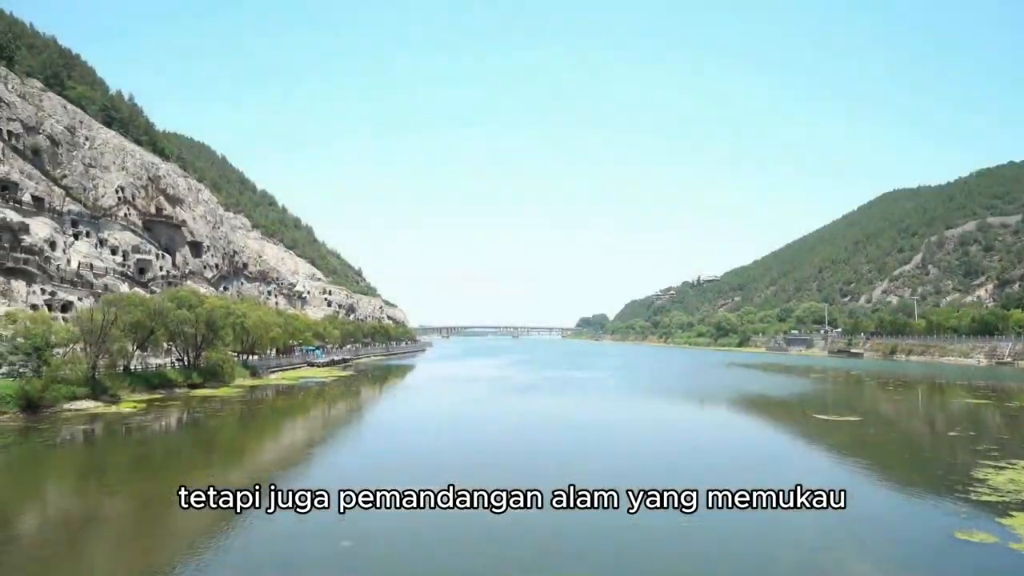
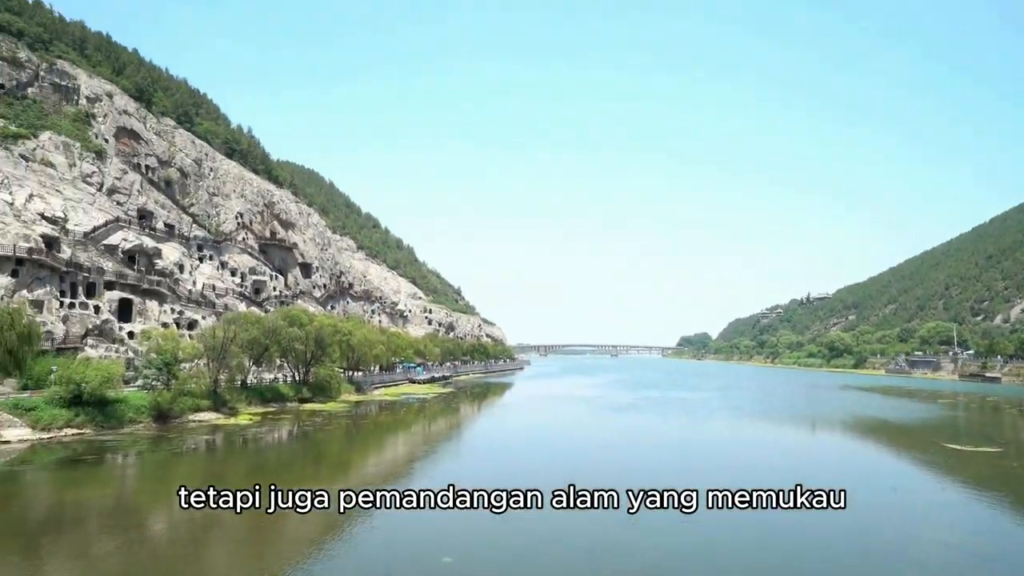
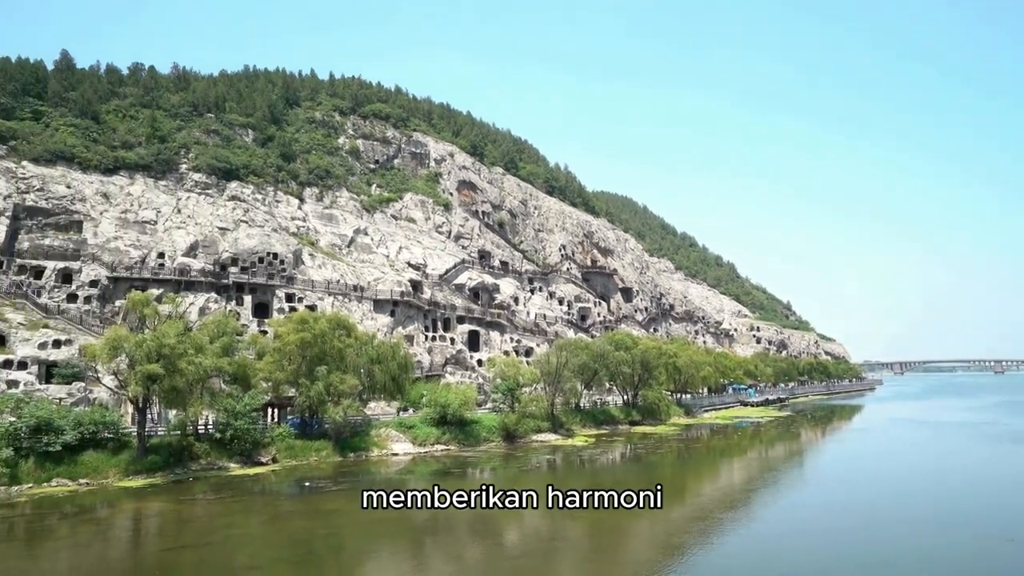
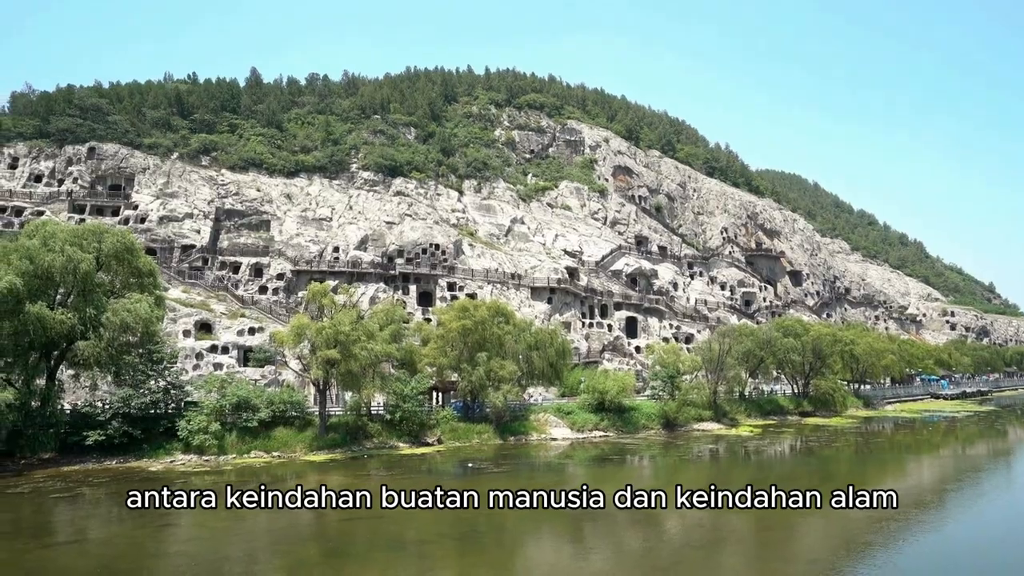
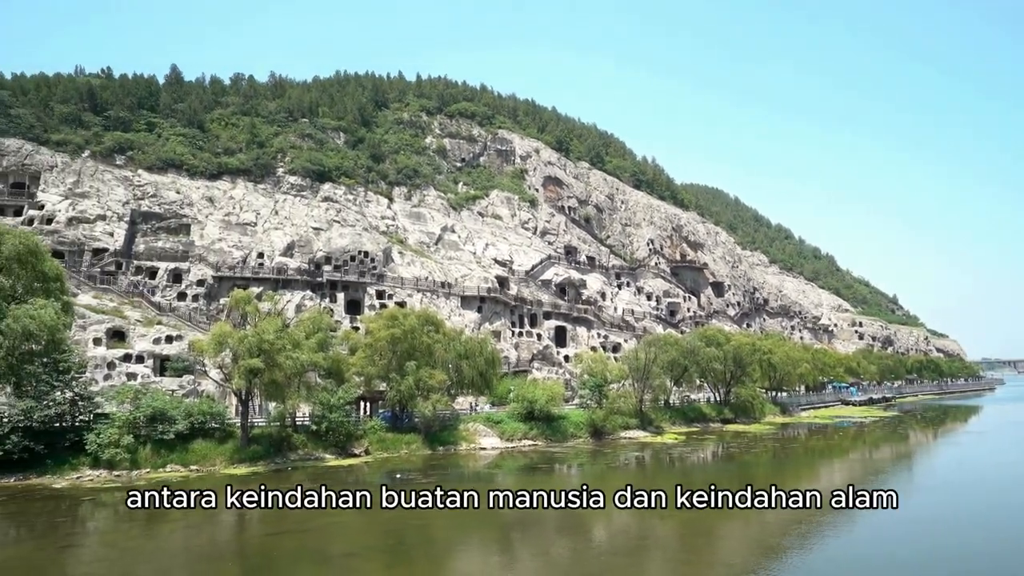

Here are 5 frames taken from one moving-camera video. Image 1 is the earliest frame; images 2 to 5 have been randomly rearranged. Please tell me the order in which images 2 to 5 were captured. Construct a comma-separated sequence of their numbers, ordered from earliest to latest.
2, 3, 5, 4
